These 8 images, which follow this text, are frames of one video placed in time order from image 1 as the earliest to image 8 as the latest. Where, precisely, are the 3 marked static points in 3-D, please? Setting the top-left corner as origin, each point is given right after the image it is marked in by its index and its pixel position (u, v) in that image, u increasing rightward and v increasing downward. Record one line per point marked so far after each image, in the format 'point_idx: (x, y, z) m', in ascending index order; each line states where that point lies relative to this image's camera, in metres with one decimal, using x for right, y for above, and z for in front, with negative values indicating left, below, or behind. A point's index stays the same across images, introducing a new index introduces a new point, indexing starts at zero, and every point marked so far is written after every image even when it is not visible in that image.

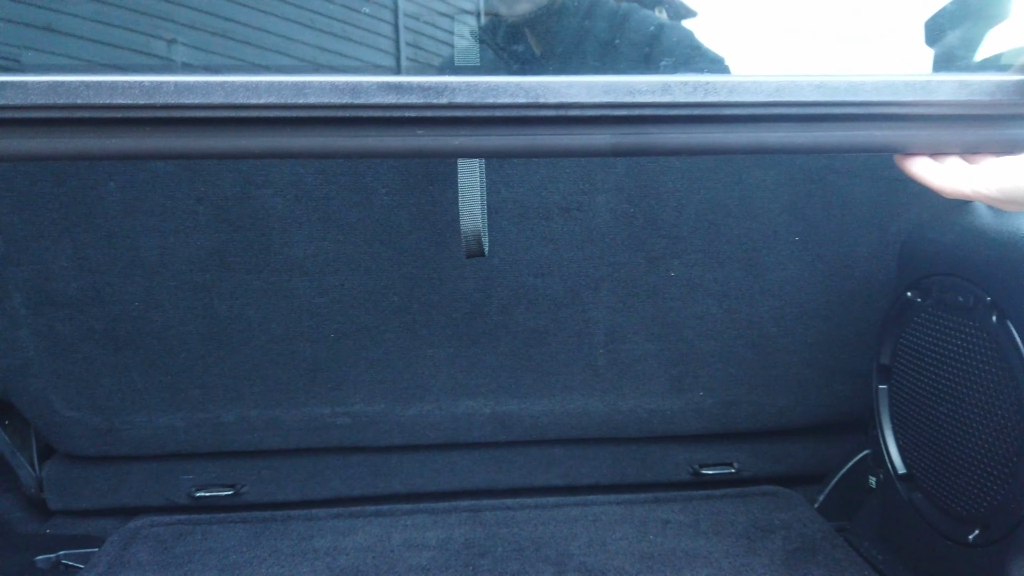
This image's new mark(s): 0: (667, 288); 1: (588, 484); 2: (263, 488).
0: (+0.2, 0.0, +1.1) m
1: (+0.1, -0.3, +1.2) m
2: (-0.4, -0.3, +1.2) m
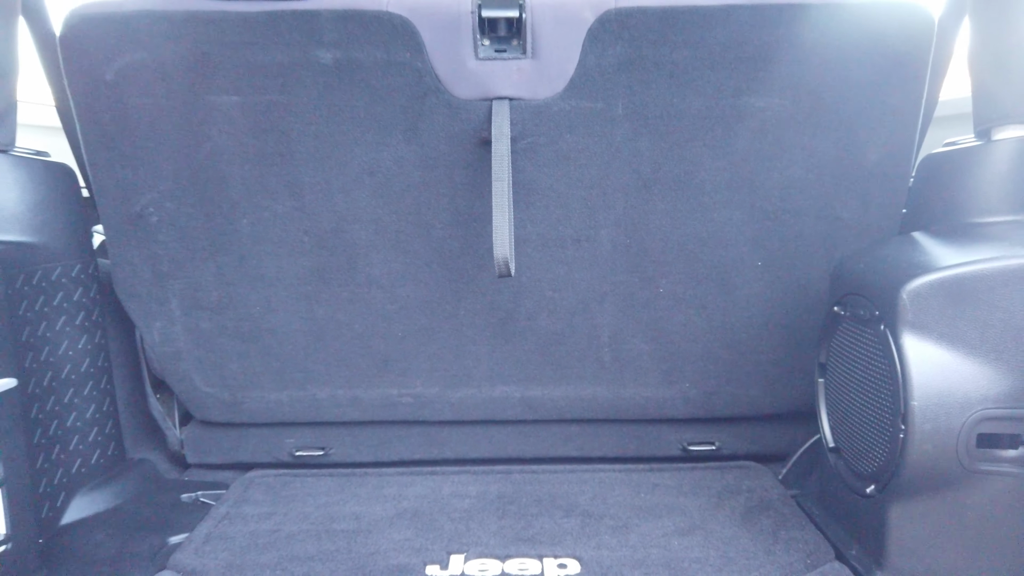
0: (+0.2, 0.0, +1.4) m
1: (+0.2, -0.3, +1.5) m
2: (-0.3, -0.3, +1.5) m
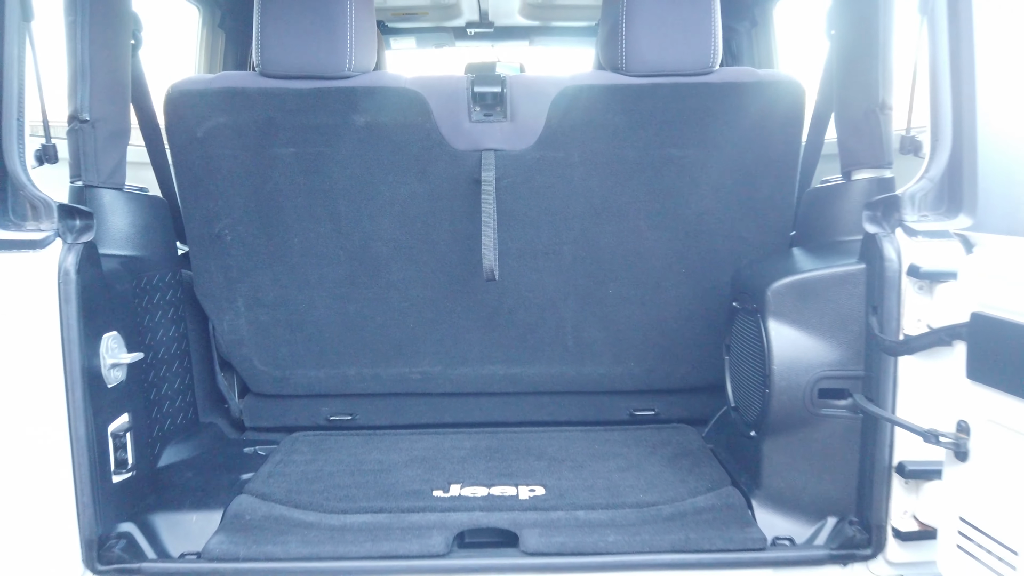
0: (+0.2, 0.0, +1.8) m
1: (+0.1, -0.3, +2.0) m
2: (-0.3, -0.3, +2.0) m
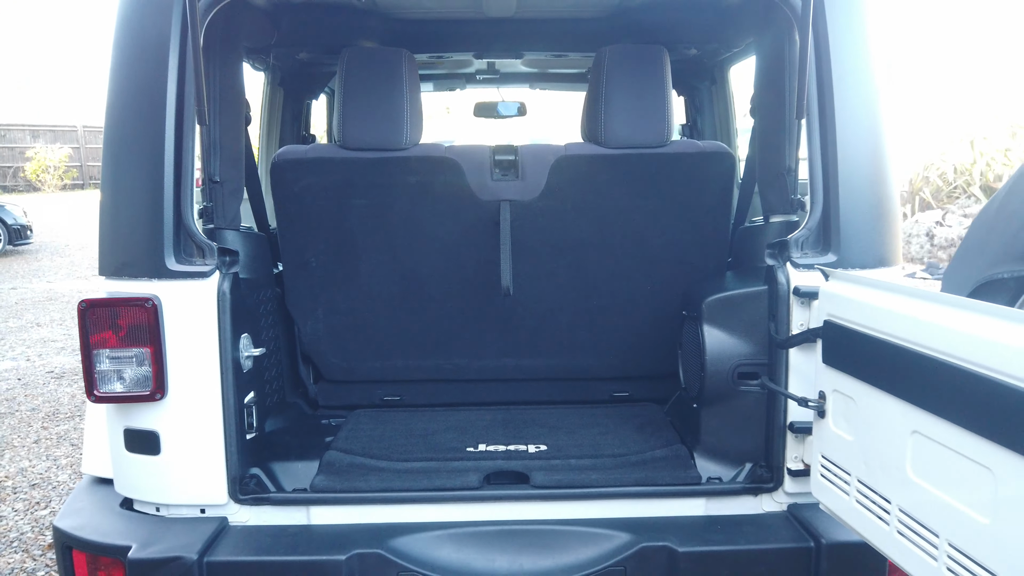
0: (+0.2, -0.1, +2.4) m
1: (+0.2, -0.4, +2.6) m
2: (-0.3, -0.4, +2.6) m
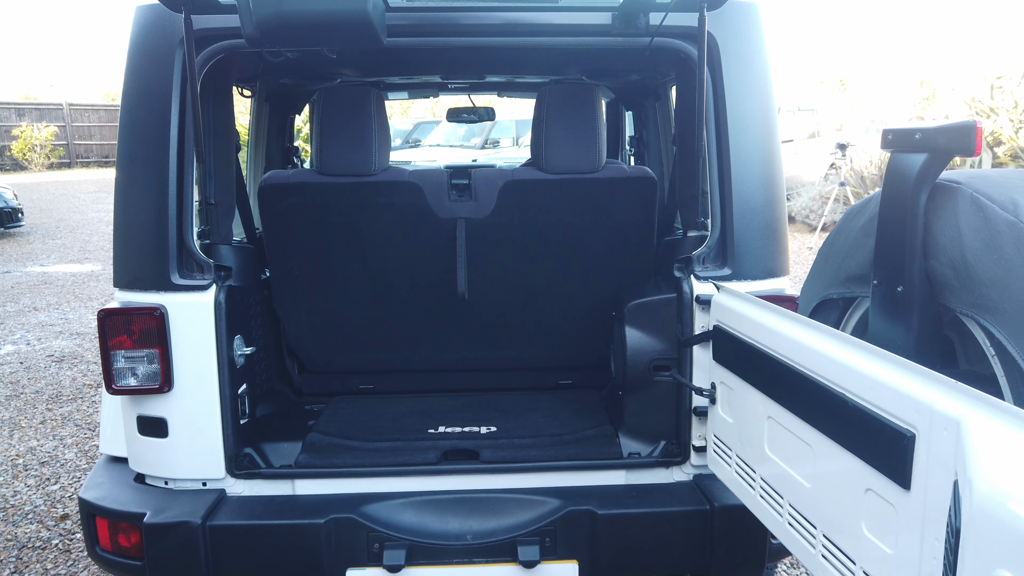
0: (+0.1, -0.1, +2.8) m
1: (0.0, -0.4, +3.0) m
2: (-0.5, -0.4, +2.9) m
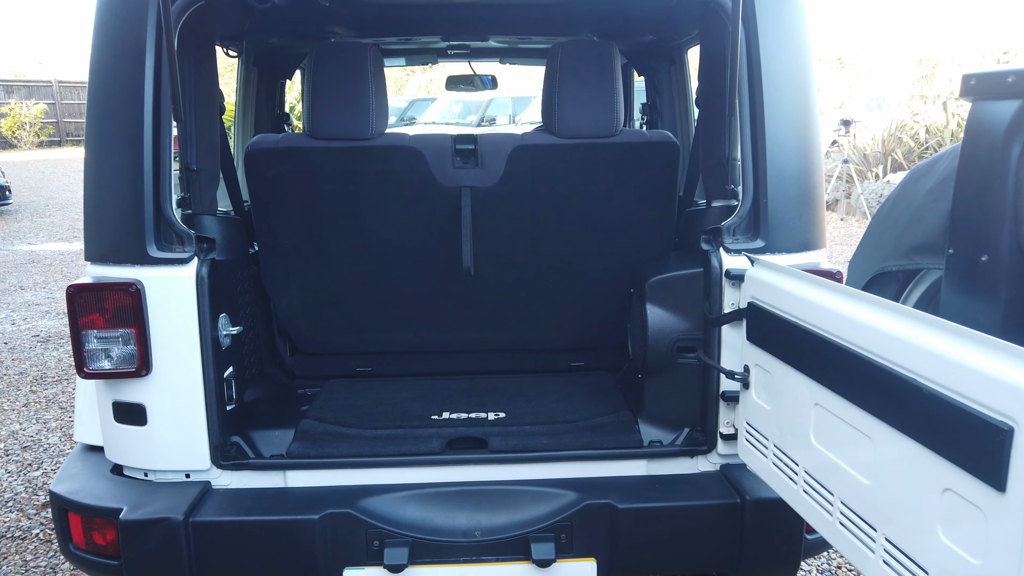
0: (+0.1, 0.0, +2.6) m
1: (0.0, -0.3, +2.8) m
2: (-0.4, -0.3, +2.7) m
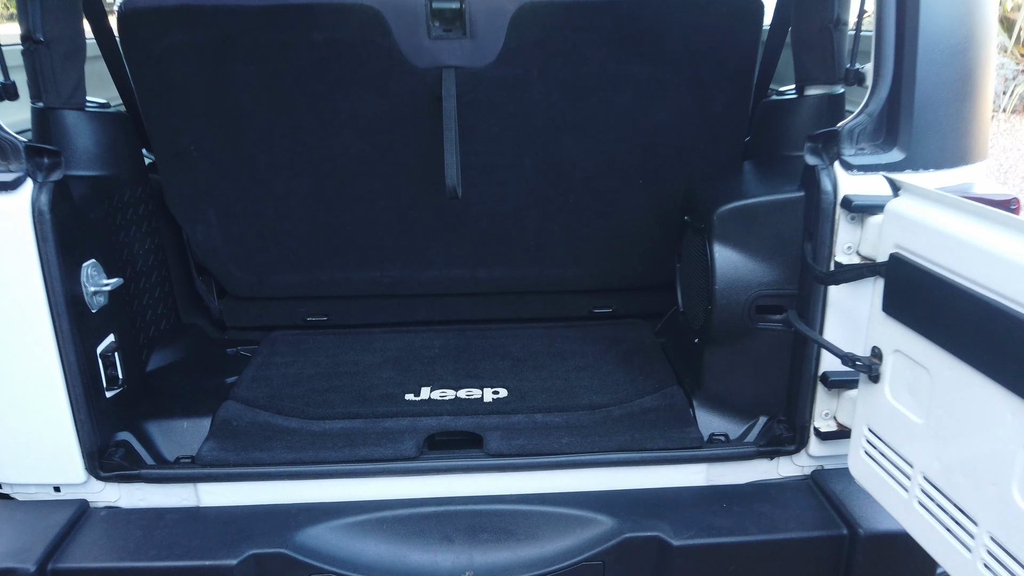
0: (+0.1, +0.2, +1.9) m
1: (0.0, -0.1, +2.1) m
2: (-0.4, -0.1, +2.1) m
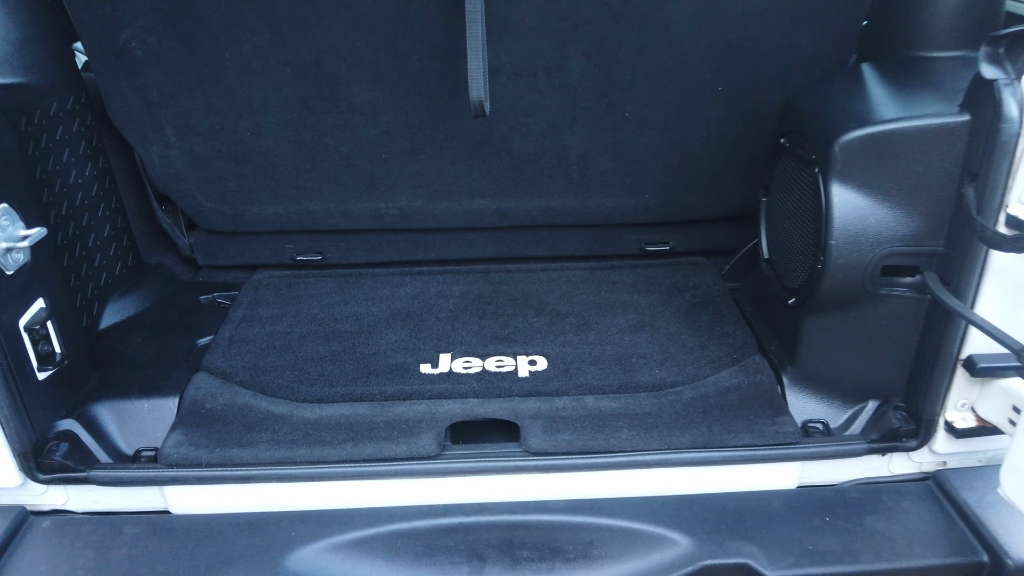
0: (+0.2, +0.3, +1.5) m
1: (+0.1, +0.1, +1.7) m
2: (-0.4, +0.1, +1.7) m
